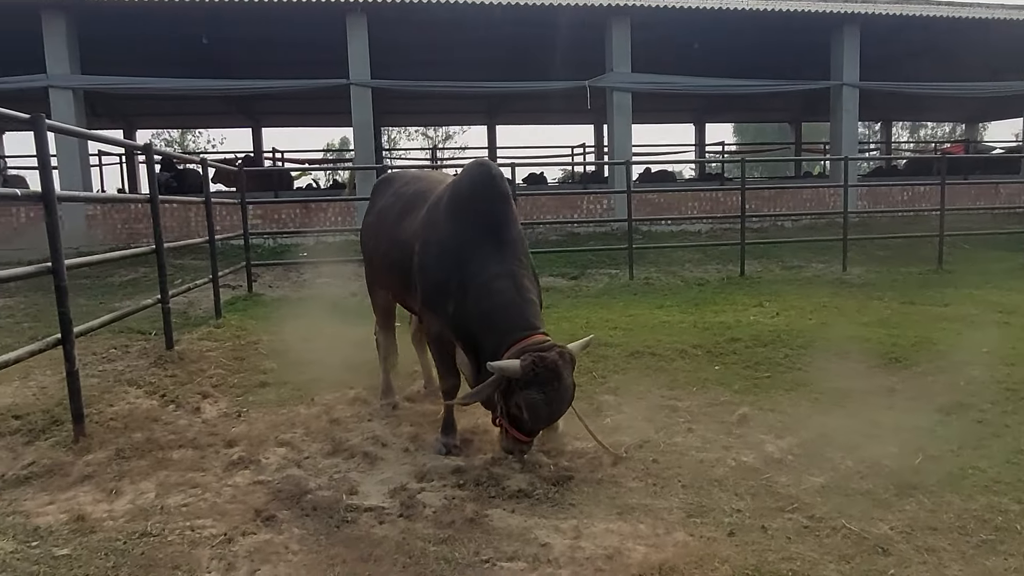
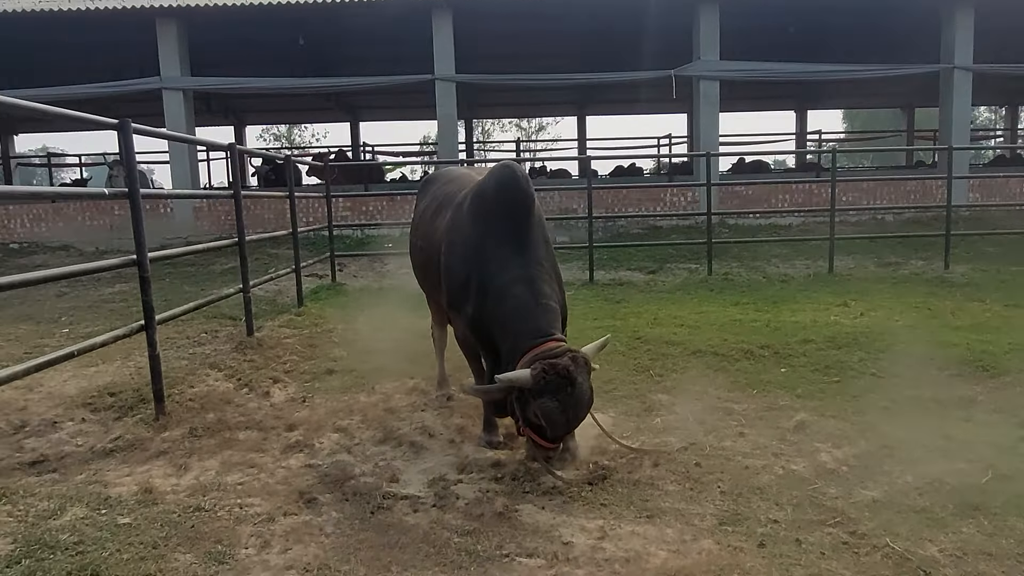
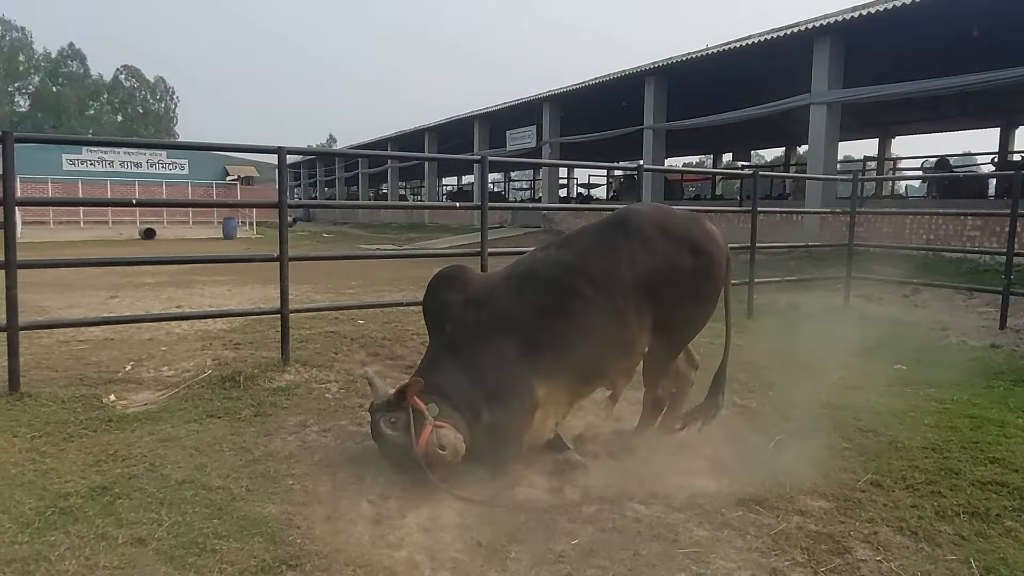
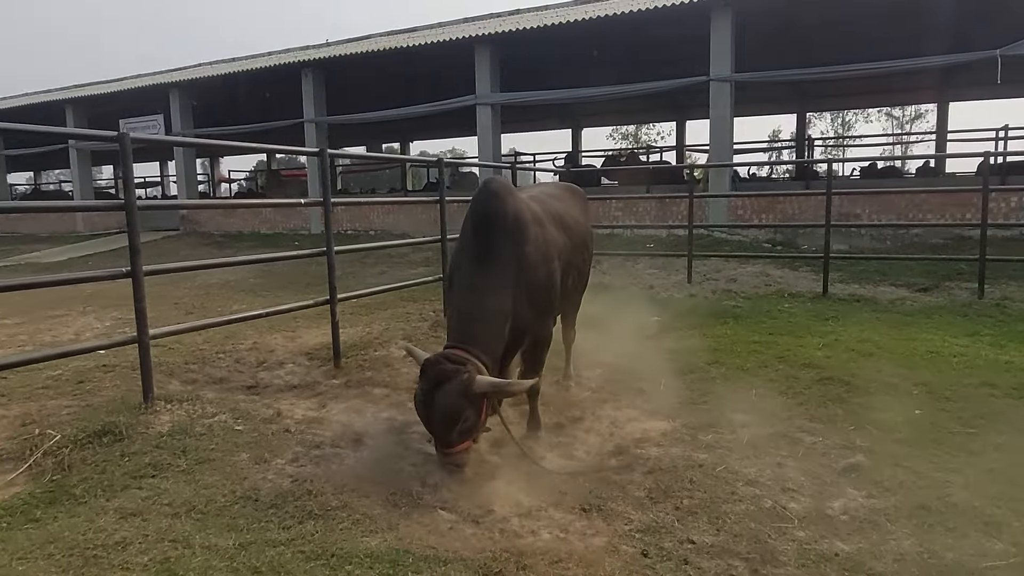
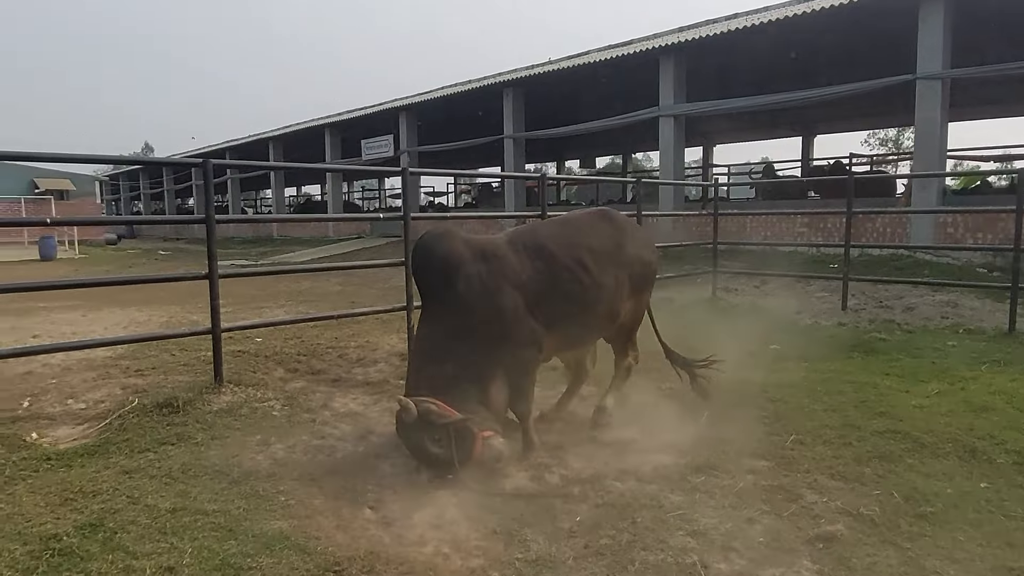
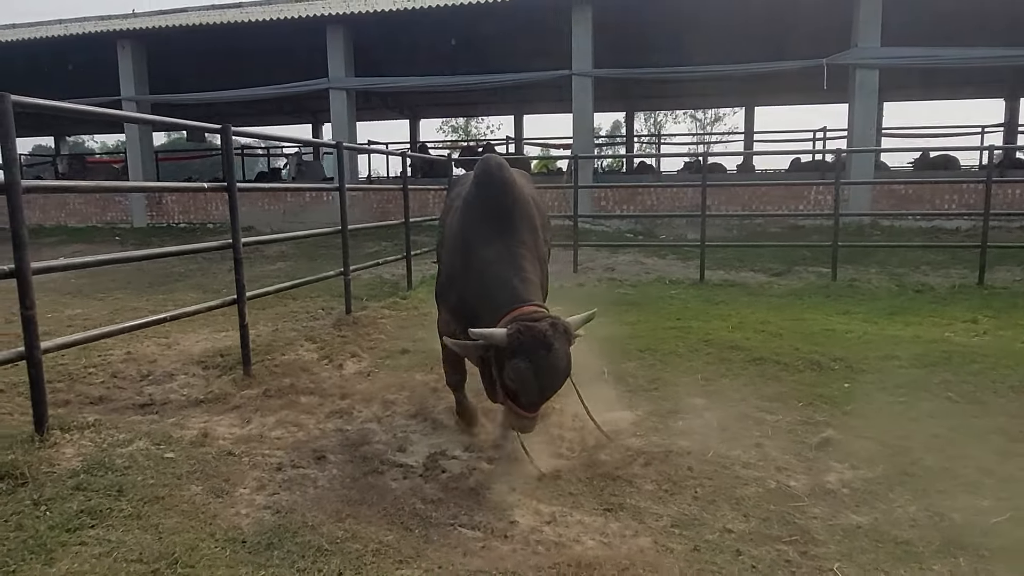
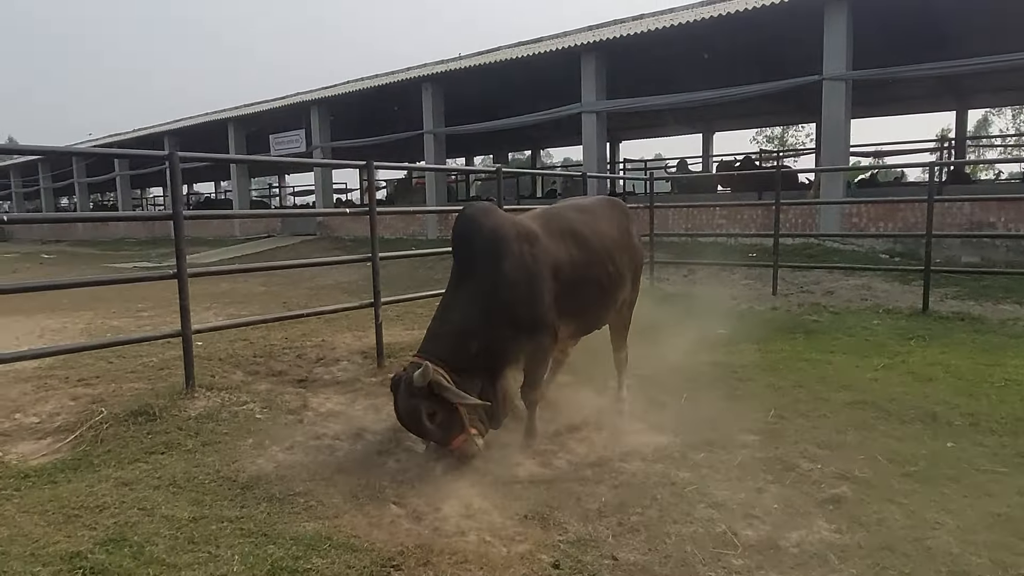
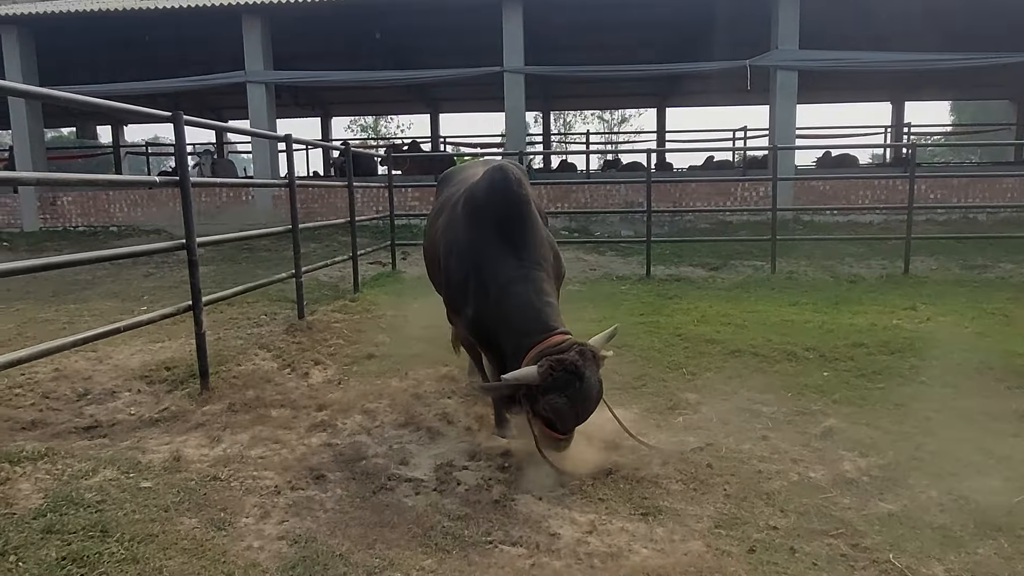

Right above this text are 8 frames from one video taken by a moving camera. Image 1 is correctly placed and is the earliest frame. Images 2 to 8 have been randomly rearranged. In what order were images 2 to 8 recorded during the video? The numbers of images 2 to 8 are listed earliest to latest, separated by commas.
2, 8, 6, 4, 7, 5, 3
